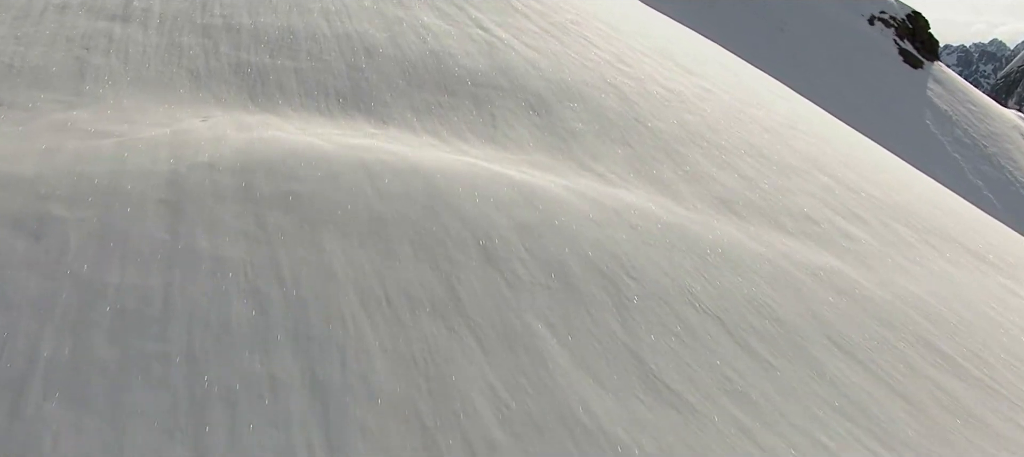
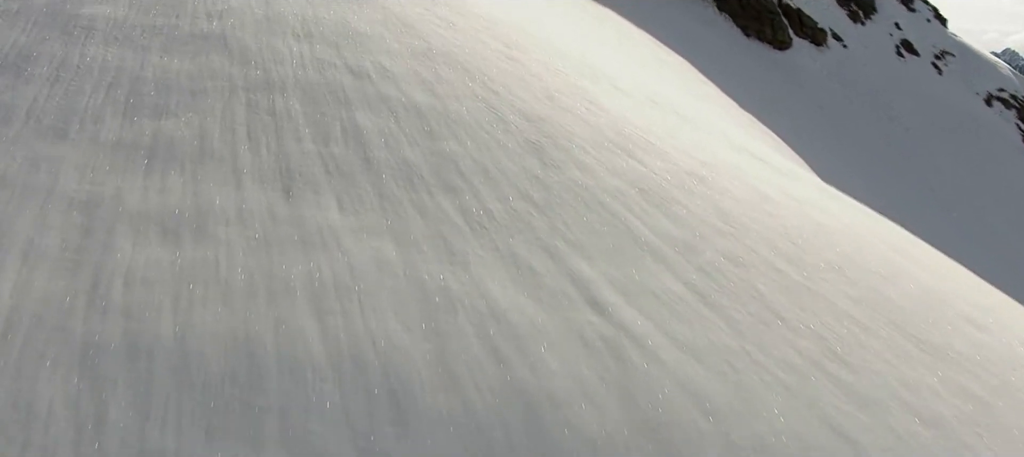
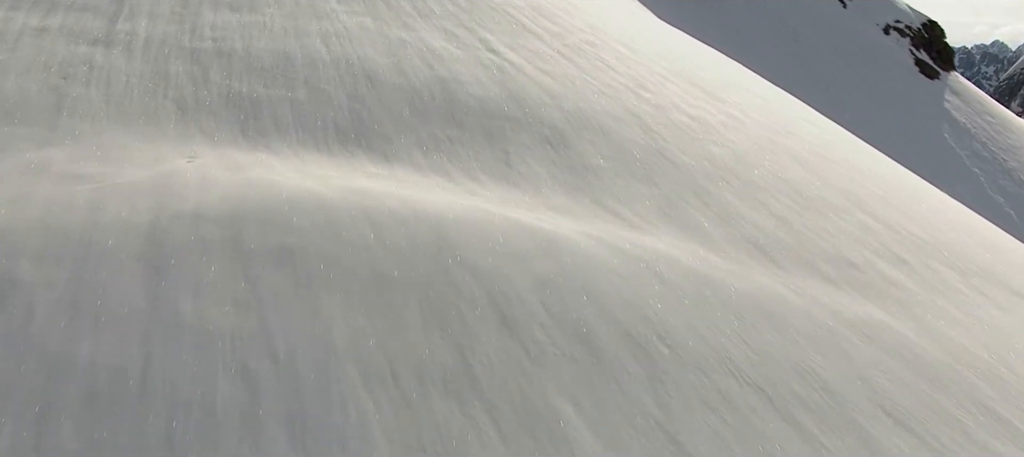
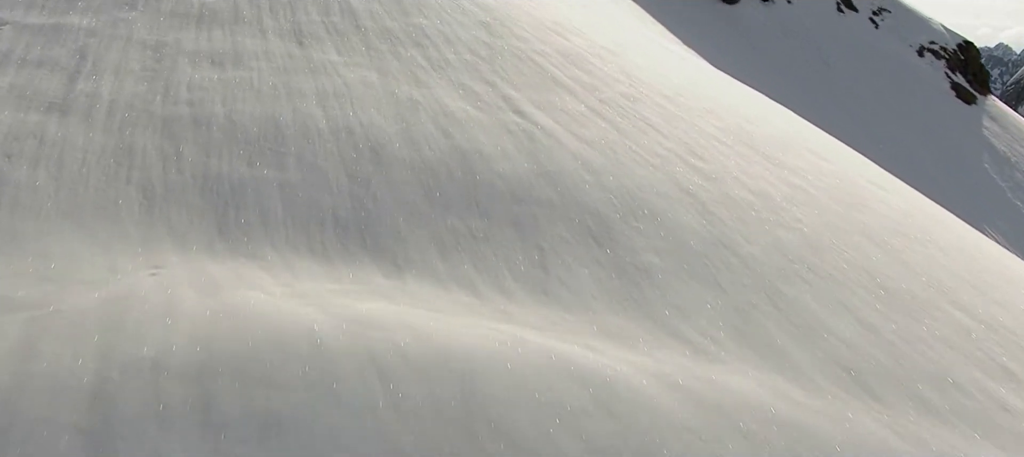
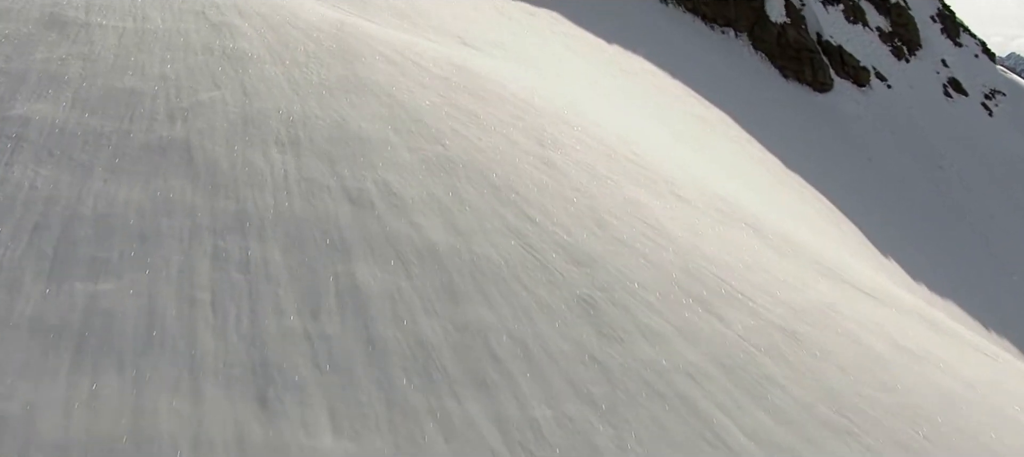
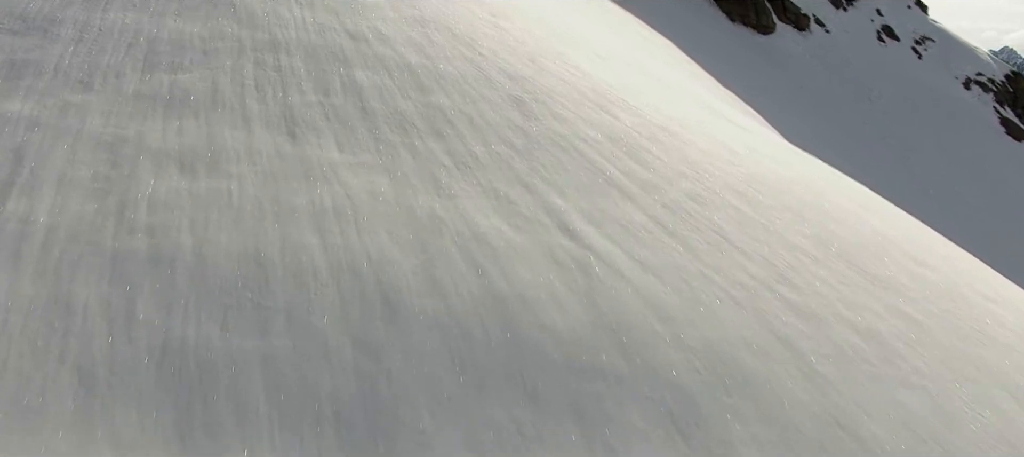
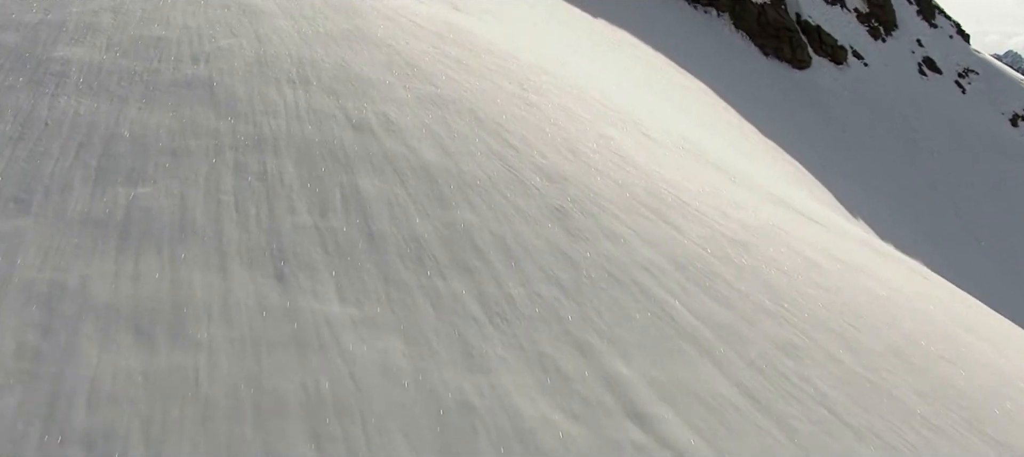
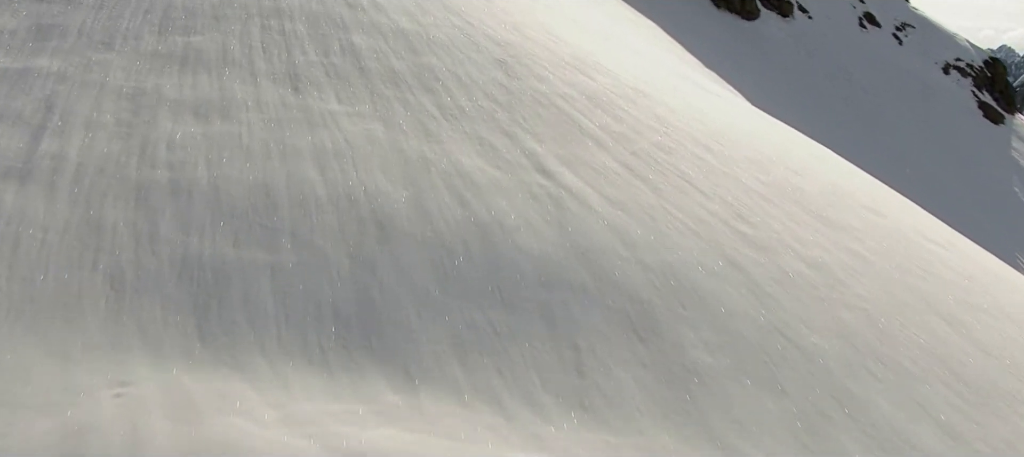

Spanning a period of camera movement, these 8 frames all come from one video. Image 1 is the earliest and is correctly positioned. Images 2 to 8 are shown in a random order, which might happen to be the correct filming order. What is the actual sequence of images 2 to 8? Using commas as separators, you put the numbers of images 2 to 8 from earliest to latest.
3, 4, 8, 6, 2, 7, 5
